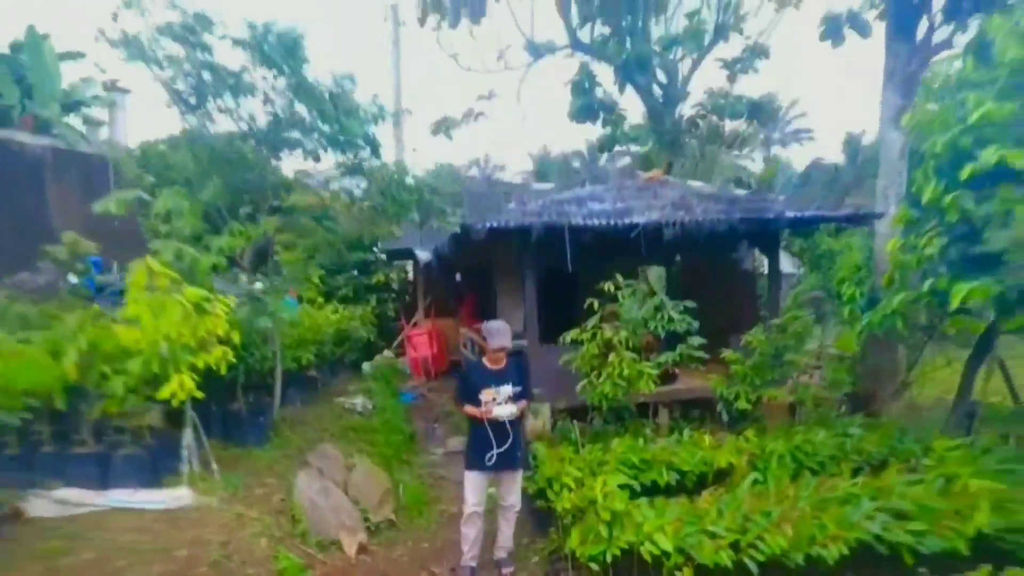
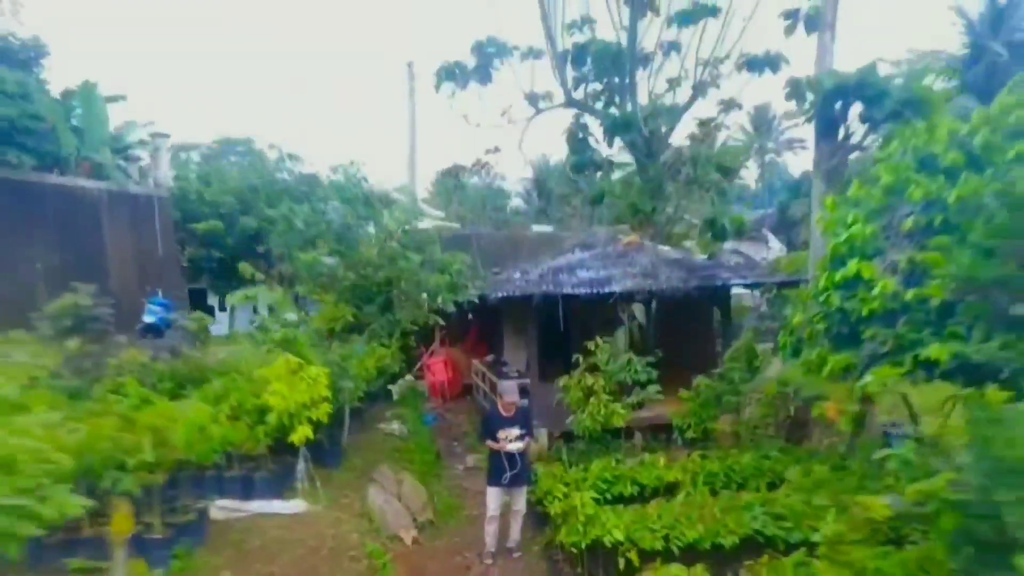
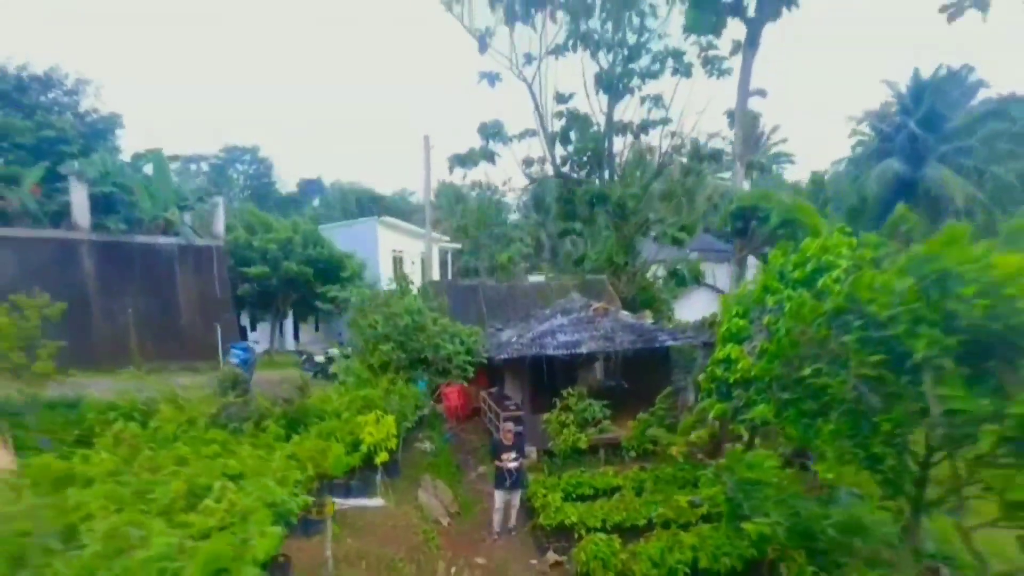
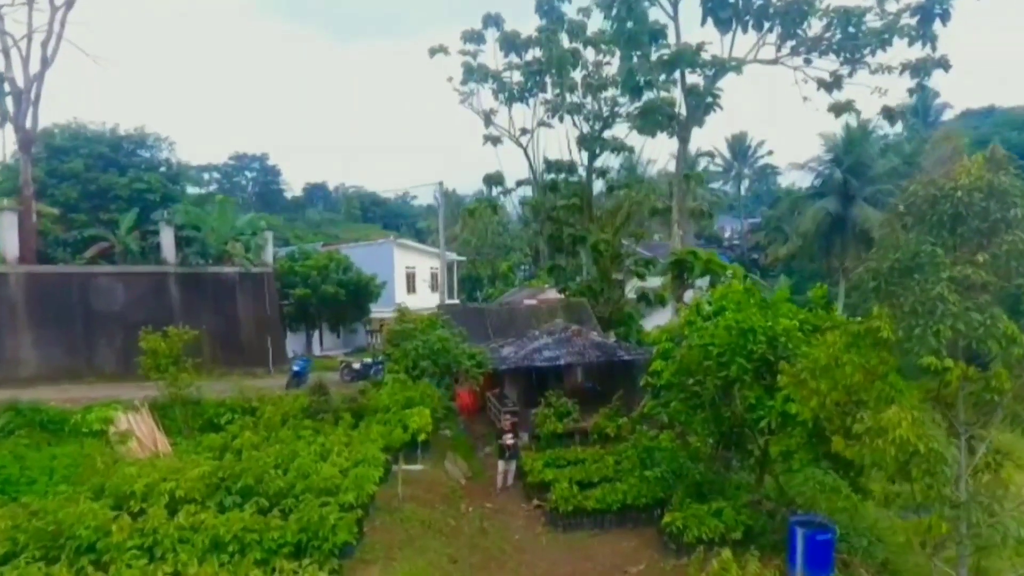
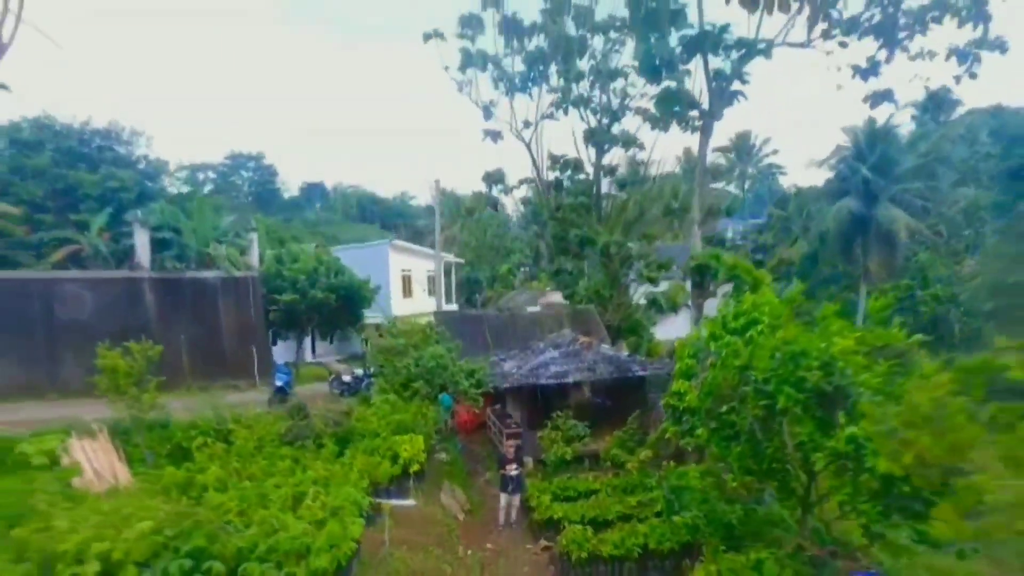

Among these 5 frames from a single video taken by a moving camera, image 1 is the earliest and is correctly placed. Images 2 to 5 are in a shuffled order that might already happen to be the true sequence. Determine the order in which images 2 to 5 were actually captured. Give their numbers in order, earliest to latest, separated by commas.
2, 3, 5, 4
